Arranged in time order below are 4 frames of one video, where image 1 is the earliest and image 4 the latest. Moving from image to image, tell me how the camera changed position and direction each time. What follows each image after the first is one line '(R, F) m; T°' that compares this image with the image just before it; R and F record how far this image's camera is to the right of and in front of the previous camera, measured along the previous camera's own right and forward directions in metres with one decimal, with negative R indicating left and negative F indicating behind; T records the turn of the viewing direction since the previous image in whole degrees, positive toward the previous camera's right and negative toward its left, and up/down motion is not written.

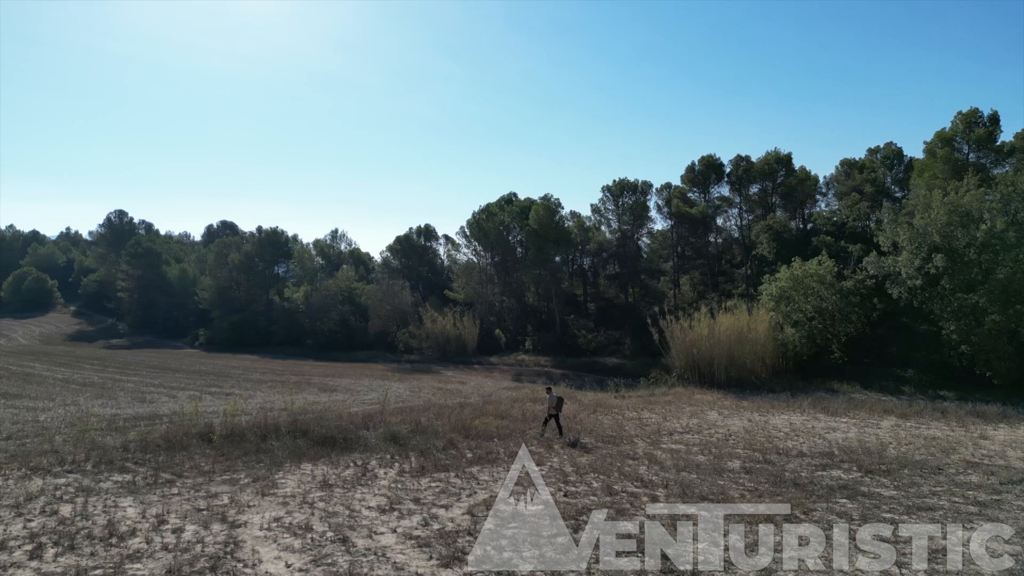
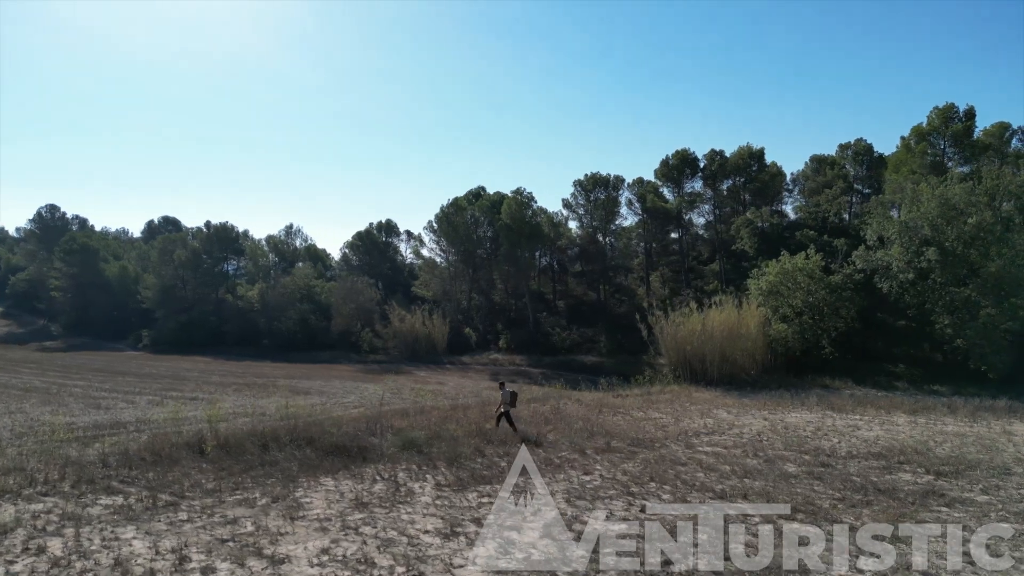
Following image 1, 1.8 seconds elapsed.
(-1.6, +1.2) m; +4°
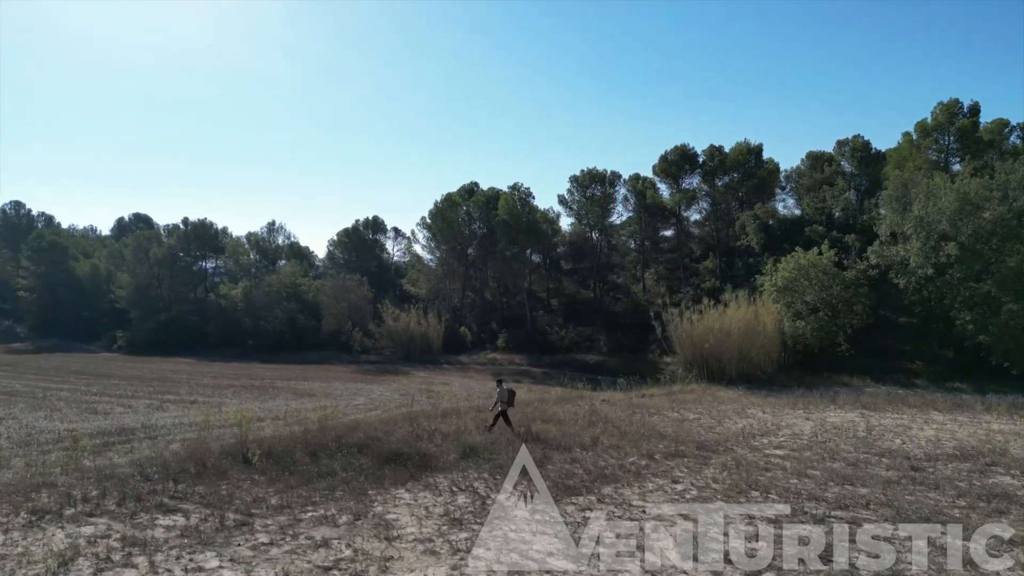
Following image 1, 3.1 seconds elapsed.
(-1.7, +0.8) m; +2°
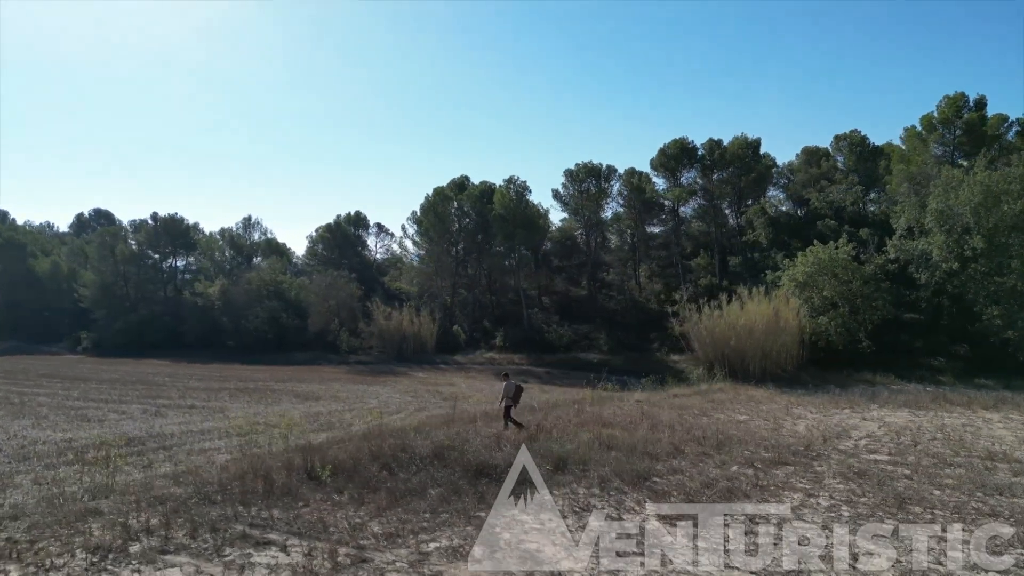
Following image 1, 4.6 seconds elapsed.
(-2.1, +1.2) m; +3°
